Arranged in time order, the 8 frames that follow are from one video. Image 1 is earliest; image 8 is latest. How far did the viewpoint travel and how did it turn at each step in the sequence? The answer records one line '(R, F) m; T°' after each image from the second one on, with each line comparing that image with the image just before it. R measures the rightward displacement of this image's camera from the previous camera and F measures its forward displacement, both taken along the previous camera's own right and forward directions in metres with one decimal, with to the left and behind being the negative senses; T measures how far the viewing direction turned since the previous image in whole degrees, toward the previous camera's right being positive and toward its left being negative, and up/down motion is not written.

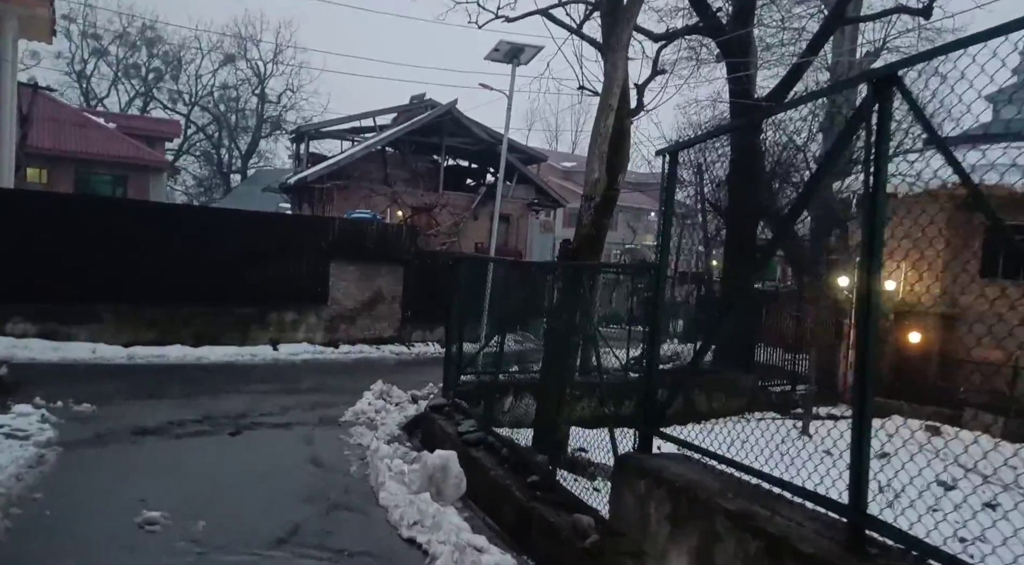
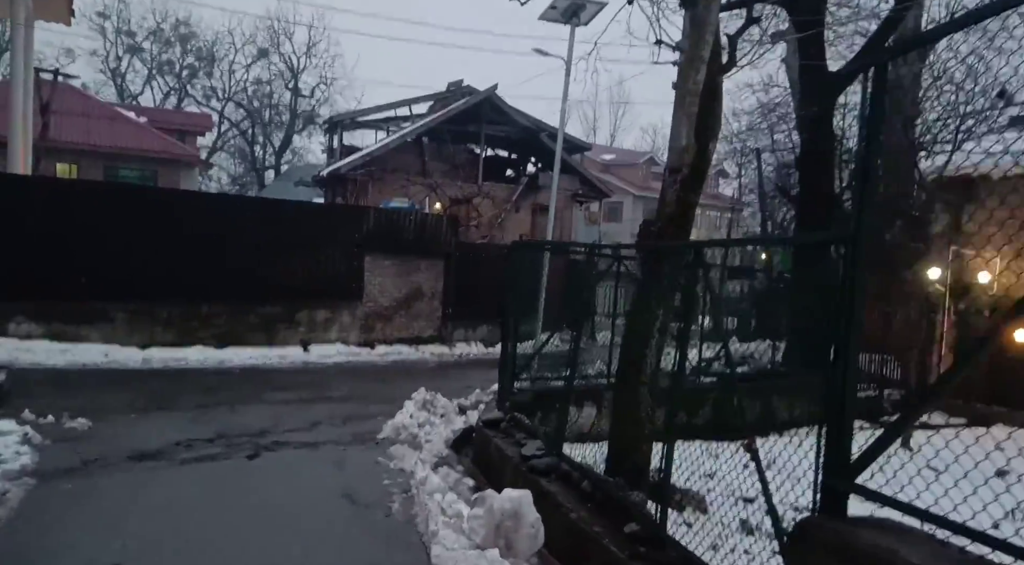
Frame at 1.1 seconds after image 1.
(-0.4, +1.4) m; -3°
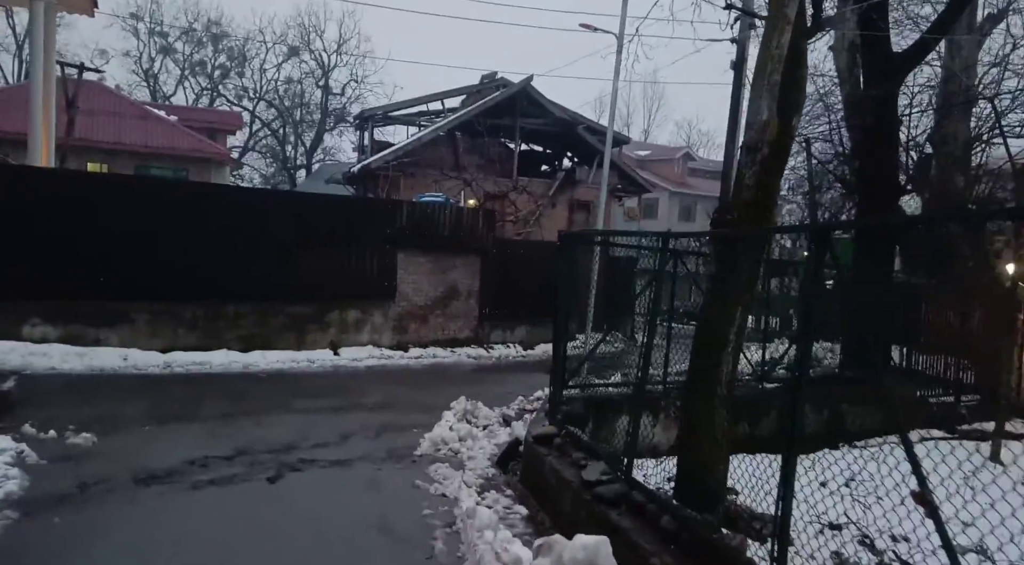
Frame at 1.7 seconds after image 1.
(-0.2, +0.9) m; -2°
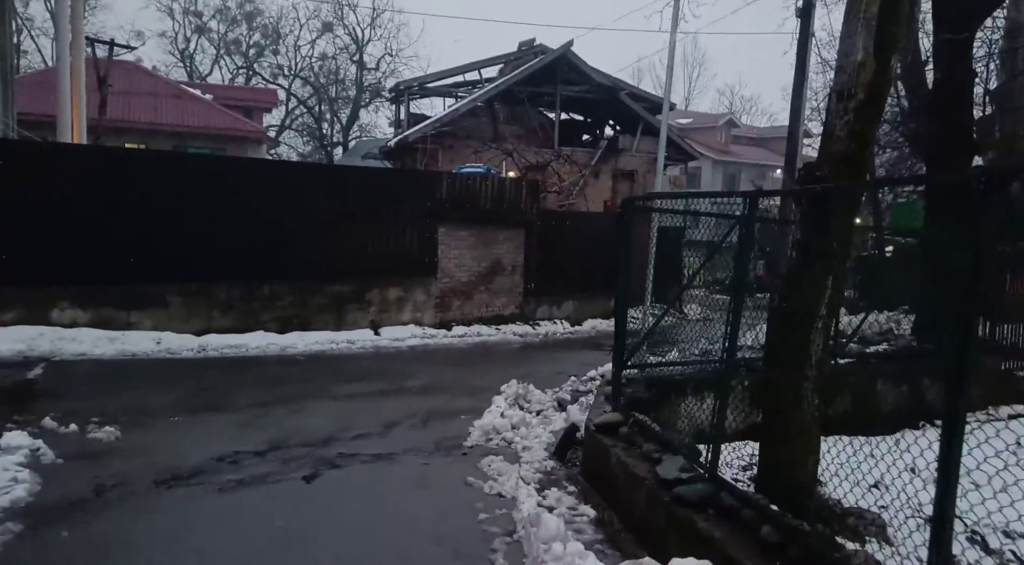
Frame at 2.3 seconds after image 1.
(-0.2, +0.7) m; -3°
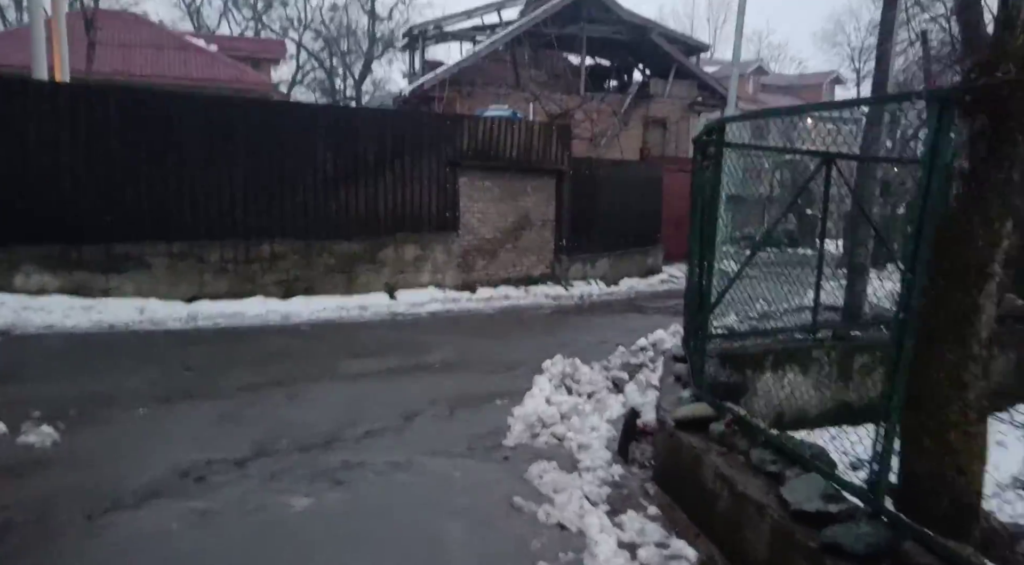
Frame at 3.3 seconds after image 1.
(-0.2, +1.4) m; -1°
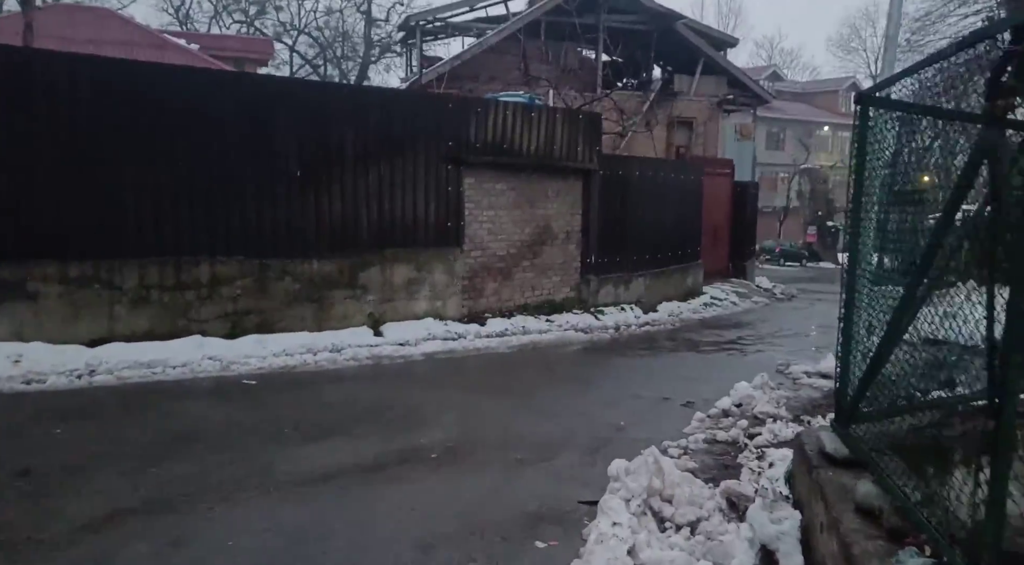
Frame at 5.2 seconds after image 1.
(-0.2, +2.4) m; 0°
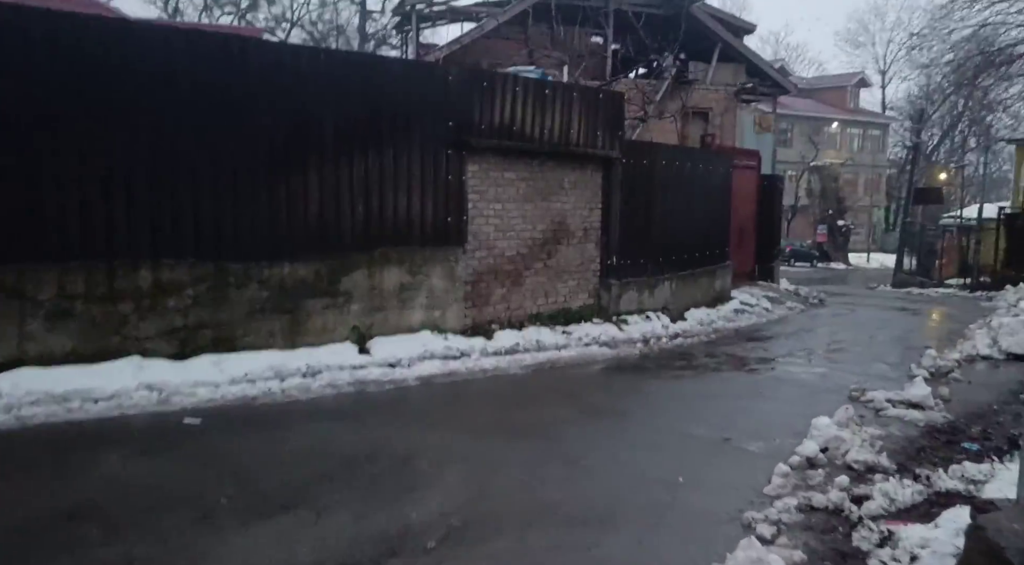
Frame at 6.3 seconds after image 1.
(-0.2, +1.4) m; 0°
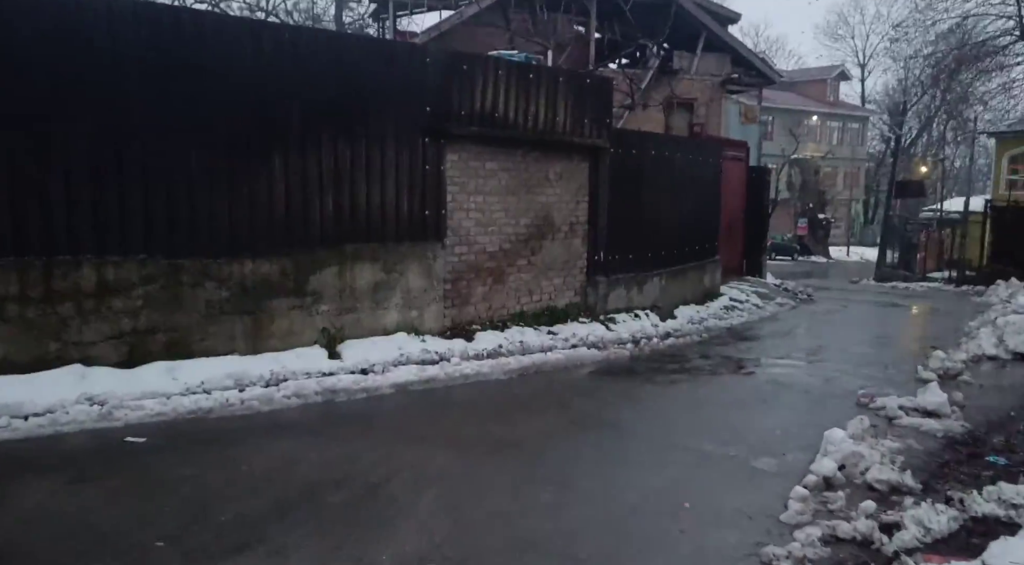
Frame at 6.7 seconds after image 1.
(0.0, +0.5) m; +2°
